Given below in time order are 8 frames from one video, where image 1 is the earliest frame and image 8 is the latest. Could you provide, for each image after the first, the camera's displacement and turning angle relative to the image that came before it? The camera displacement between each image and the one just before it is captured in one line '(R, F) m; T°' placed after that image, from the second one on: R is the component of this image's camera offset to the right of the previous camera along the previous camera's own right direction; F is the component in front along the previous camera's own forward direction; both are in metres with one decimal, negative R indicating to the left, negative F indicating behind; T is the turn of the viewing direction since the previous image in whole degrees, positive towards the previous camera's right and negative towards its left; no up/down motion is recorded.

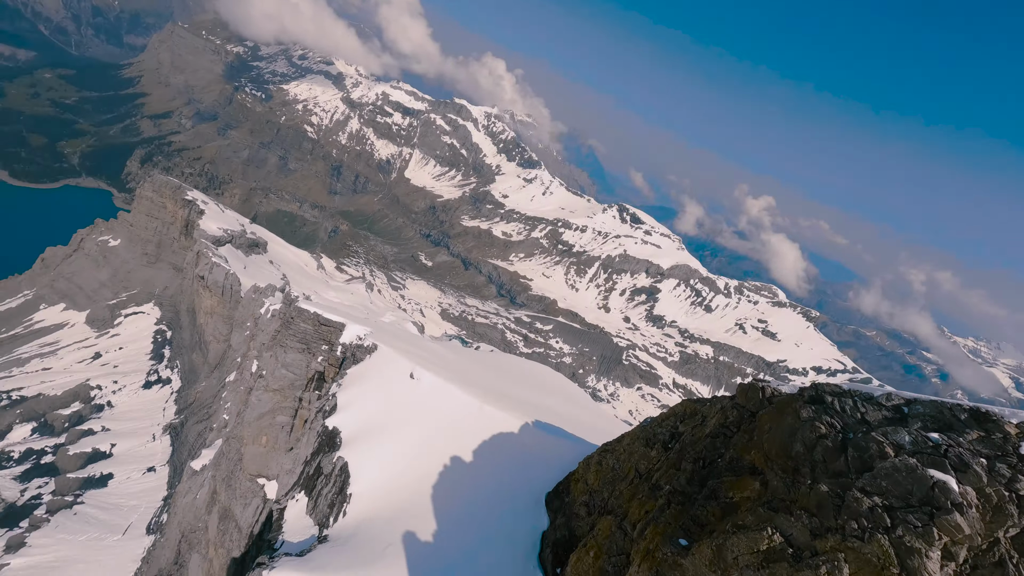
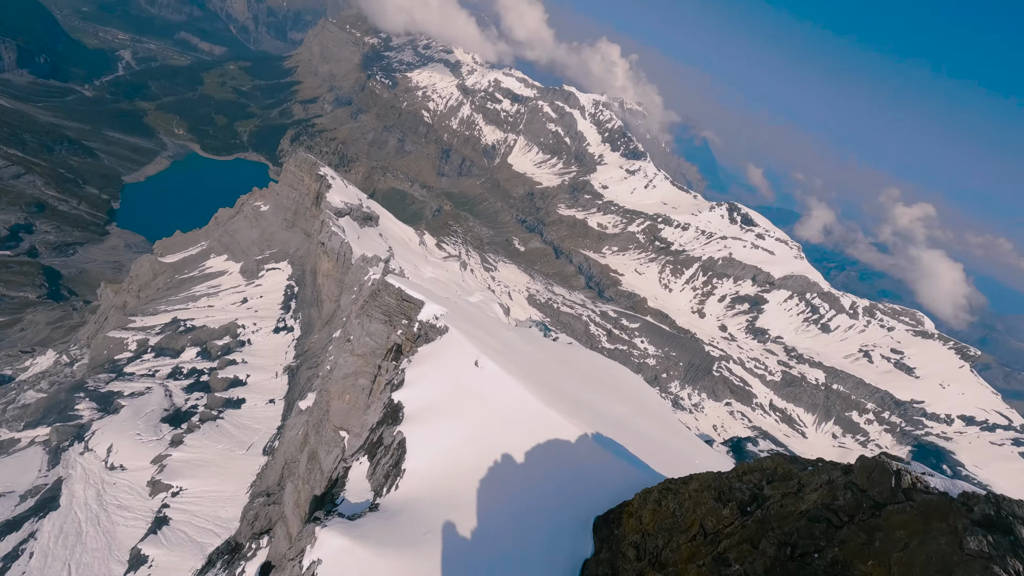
(+0.3, +0.2) m; -13°
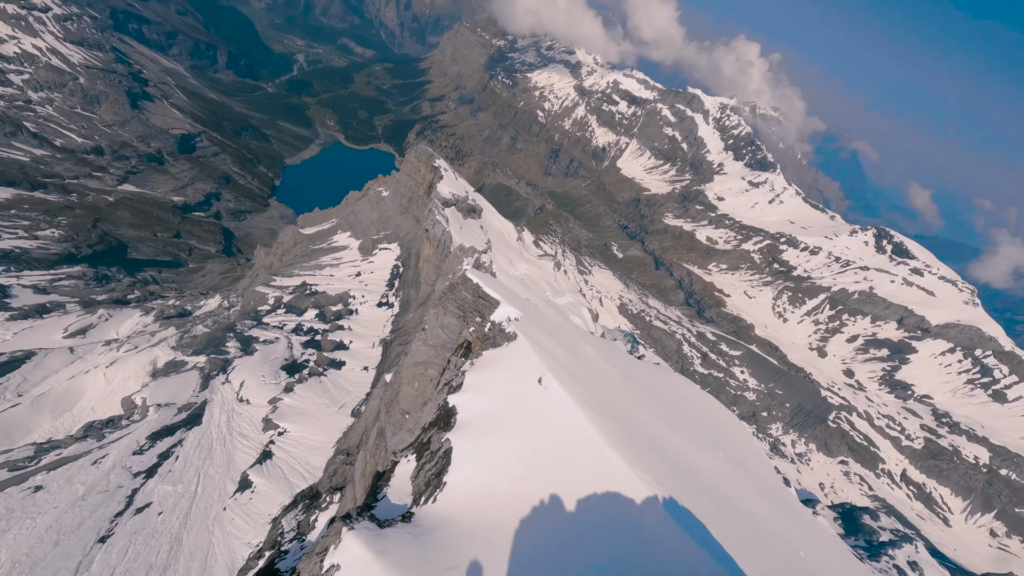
(+0.2, +0.6) m; -13°
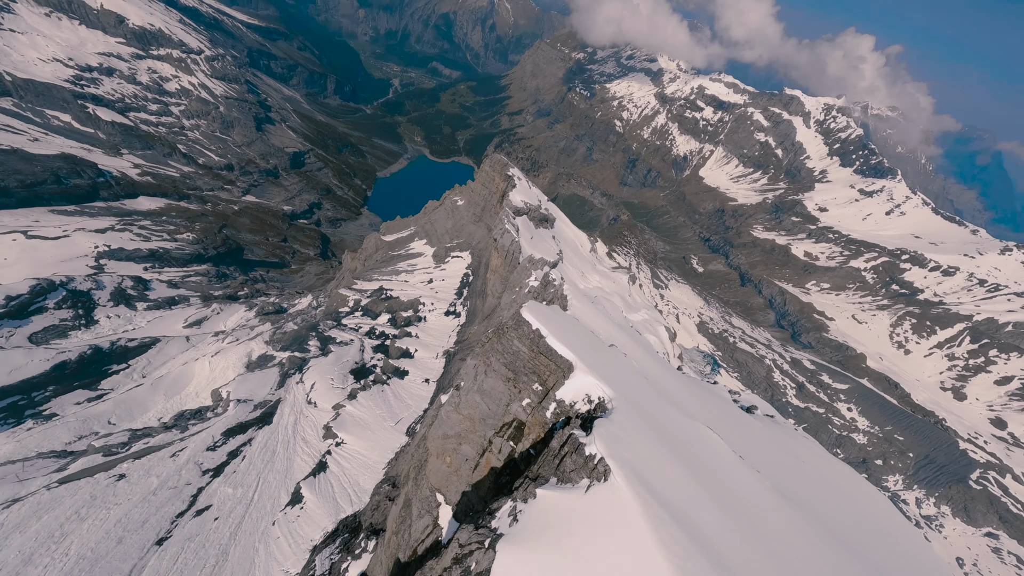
(-0.3, +3.6) m; -10°
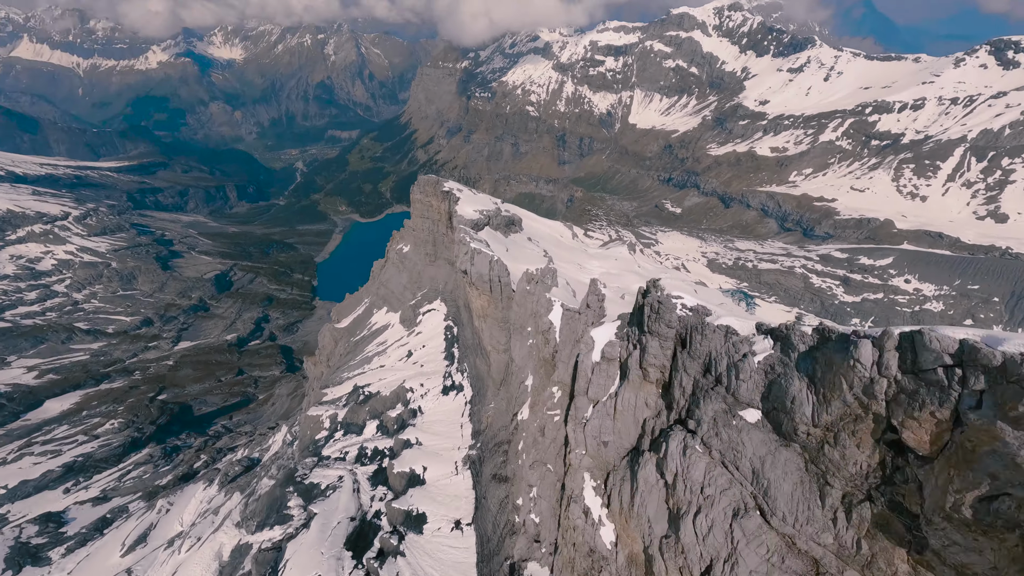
(-1.1, +22.8) m; +3°
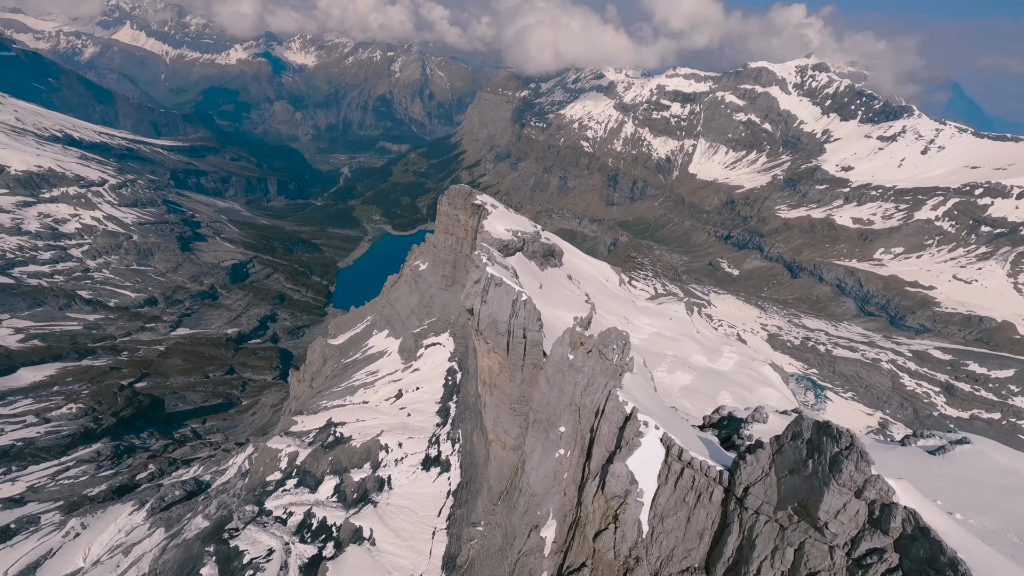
(-1.5, +19.5) m; -4°
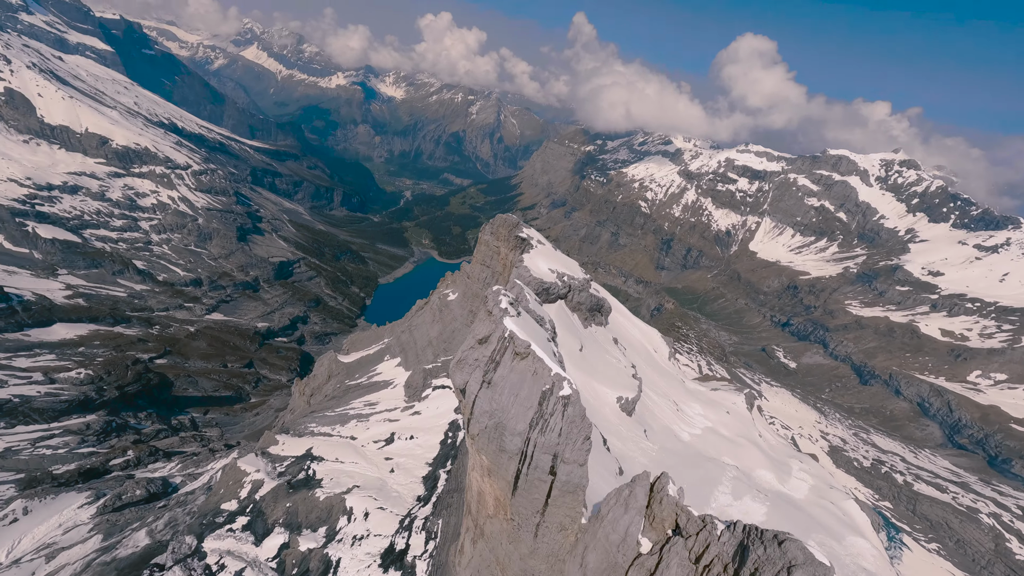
(0.0, +8.9) m; -6°
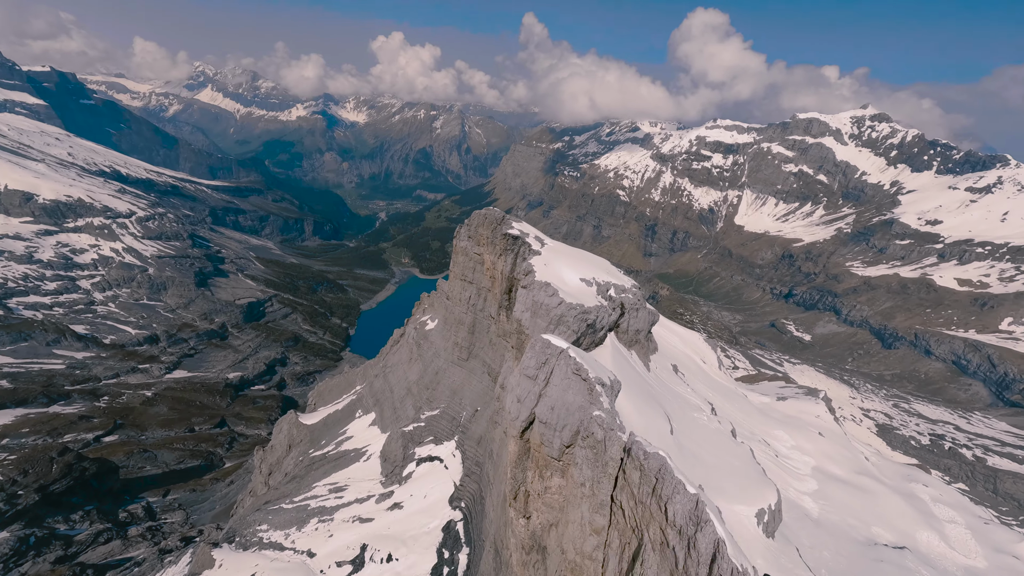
(-0.9, +16.0) m; +2°
